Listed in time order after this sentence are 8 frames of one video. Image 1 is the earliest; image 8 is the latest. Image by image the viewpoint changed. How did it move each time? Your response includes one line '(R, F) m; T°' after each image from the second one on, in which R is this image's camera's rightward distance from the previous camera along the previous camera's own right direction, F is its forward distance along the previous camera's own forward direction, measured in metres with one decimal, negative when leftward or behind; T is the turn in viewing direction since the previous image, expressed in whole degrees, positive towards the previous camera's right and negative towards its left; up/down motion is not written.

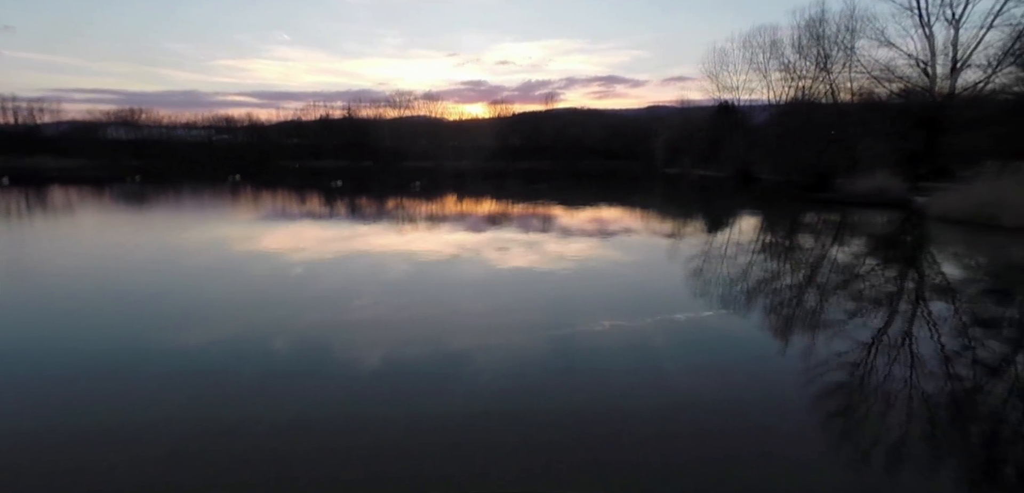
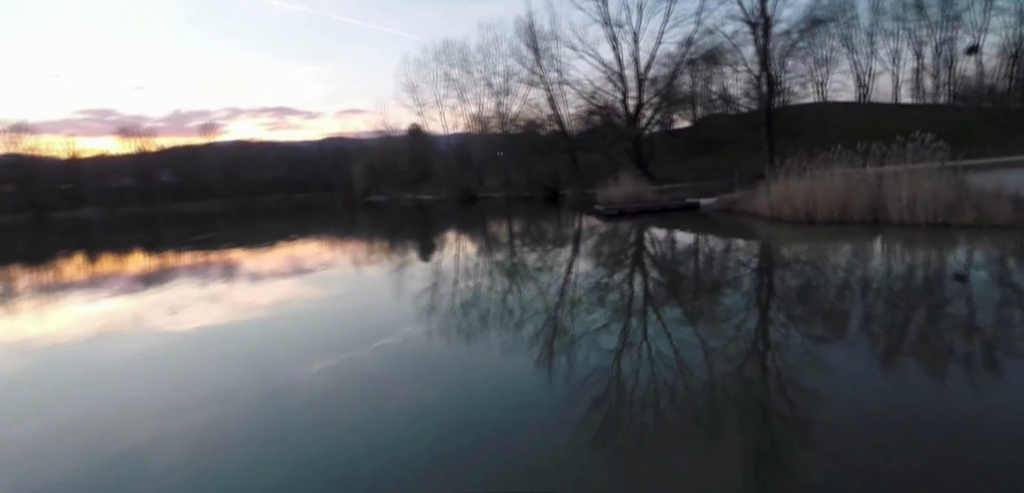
(+1.8, -0.1) m; -30°
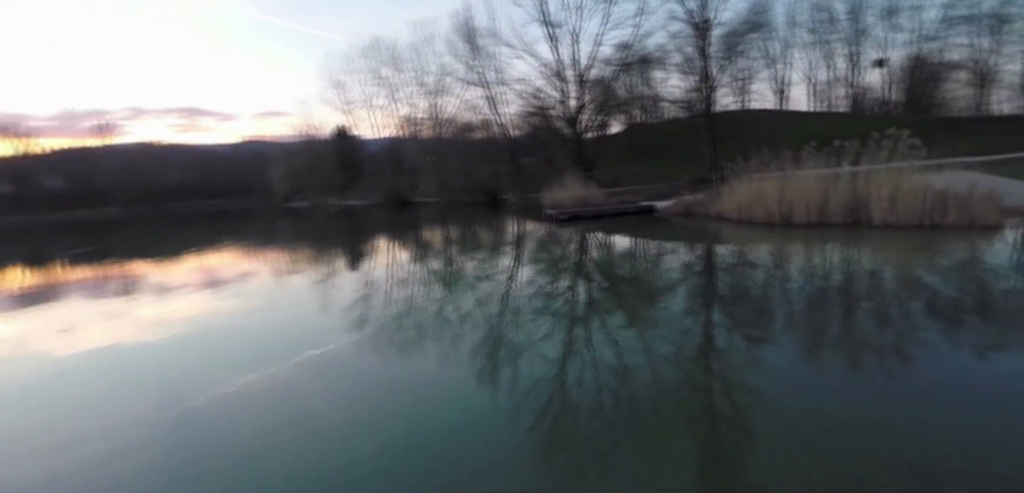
(-0.1, +0.2) m; +7°
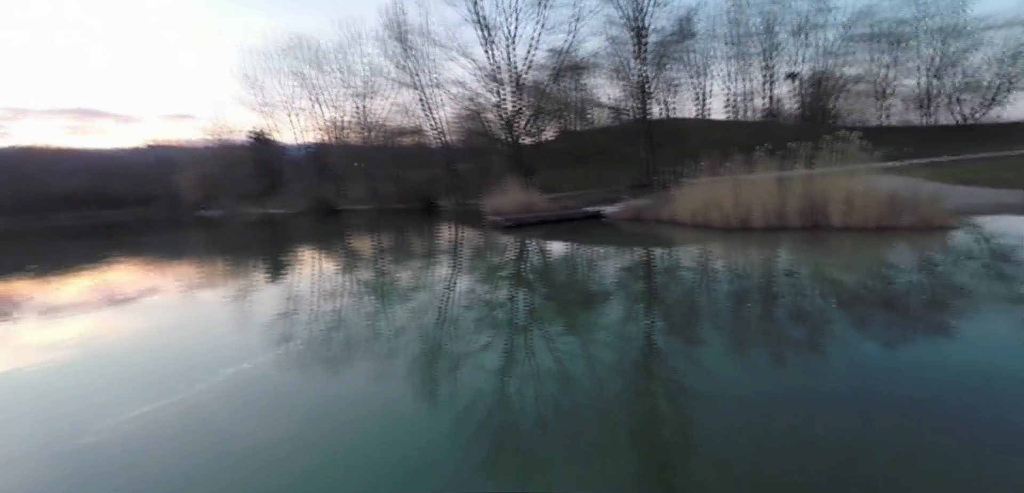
(0.0, +0.1) m; +7°
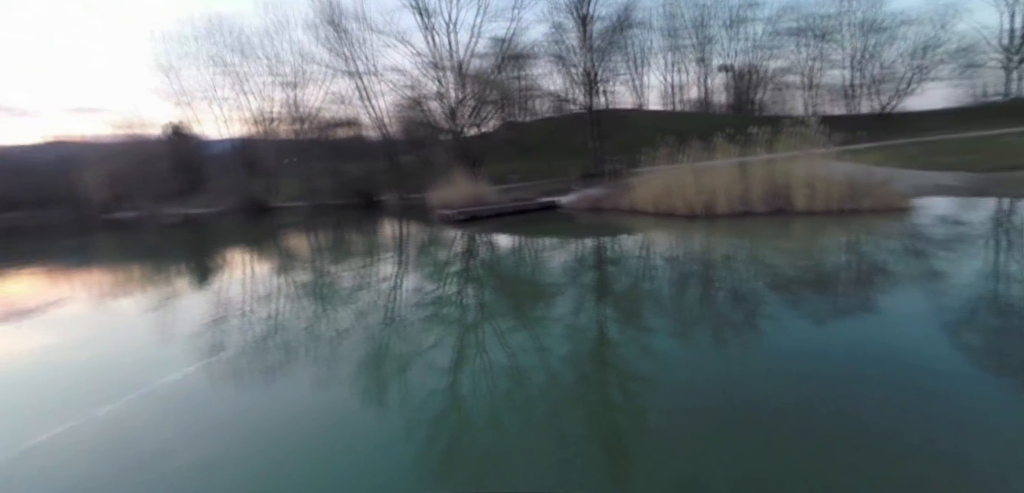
(0.0, +0.1) m; +6°
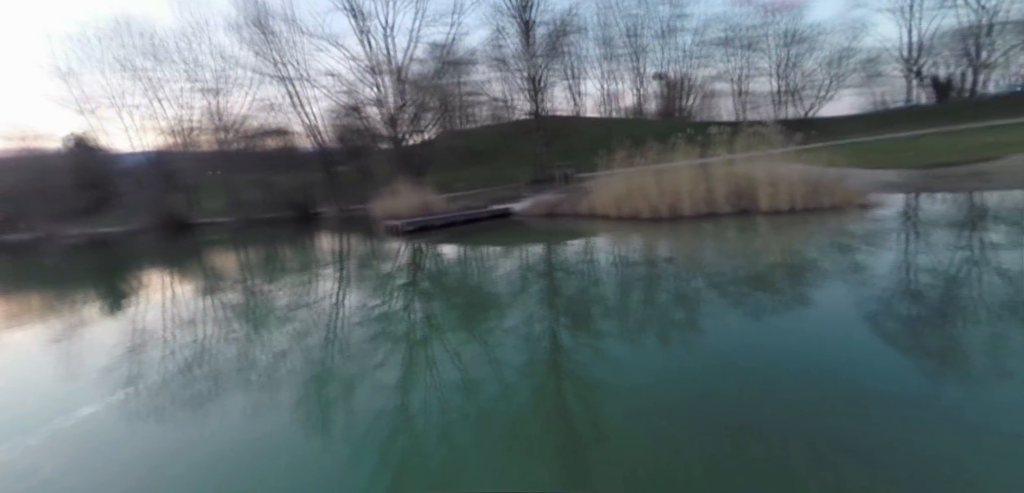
(0.0, +0.1) m; +6°
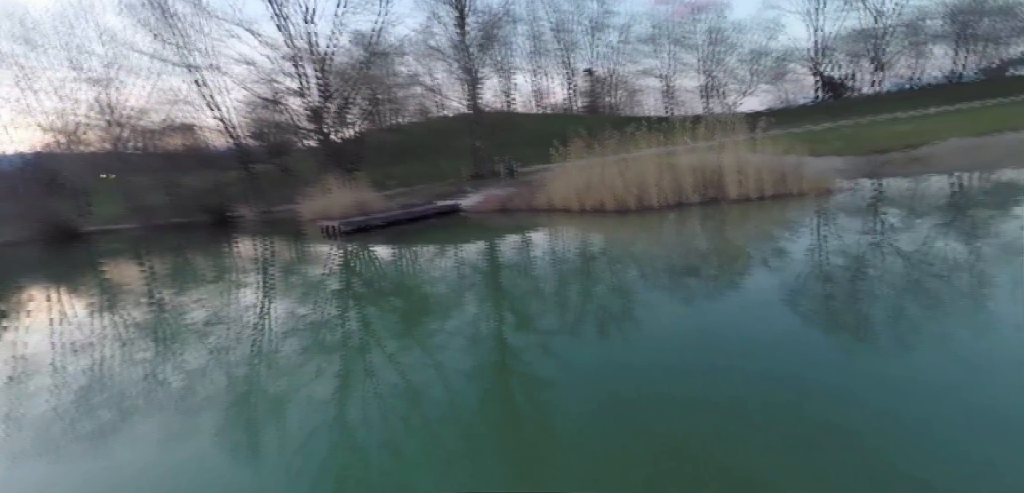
(-0.1, +0.1) m; +8°
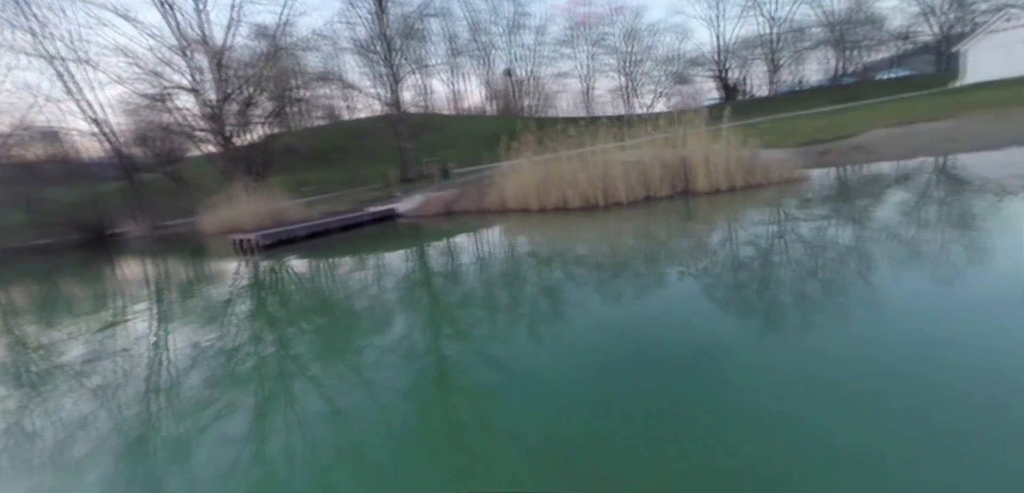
(-0.1, +0.2) m; +9°
